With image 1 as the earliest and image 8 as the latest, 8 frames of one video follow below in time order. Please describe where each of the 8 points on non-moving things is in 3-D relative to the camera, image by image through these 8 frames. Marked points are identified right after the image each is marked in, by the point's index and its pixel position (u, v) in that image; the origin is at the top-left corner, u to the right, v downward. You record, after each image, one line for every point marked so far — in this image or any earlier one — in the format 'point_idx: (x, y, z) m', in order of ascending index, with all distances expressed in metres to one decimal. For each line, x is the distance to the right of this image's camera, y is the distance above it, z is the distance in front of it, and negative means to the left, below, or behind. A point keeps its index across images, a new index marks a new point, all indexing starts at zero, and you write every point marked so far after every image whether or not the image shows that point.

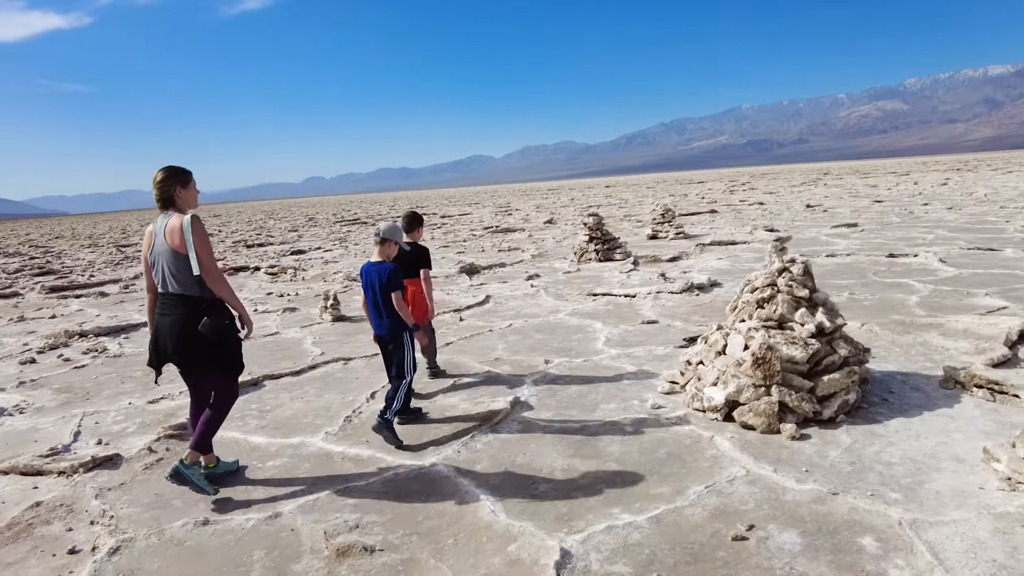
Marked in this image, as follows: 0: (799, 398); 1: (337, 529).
0: (+1.6, -0.6, +3.5) m
1: (-0.8, -1.1, +2.8) m
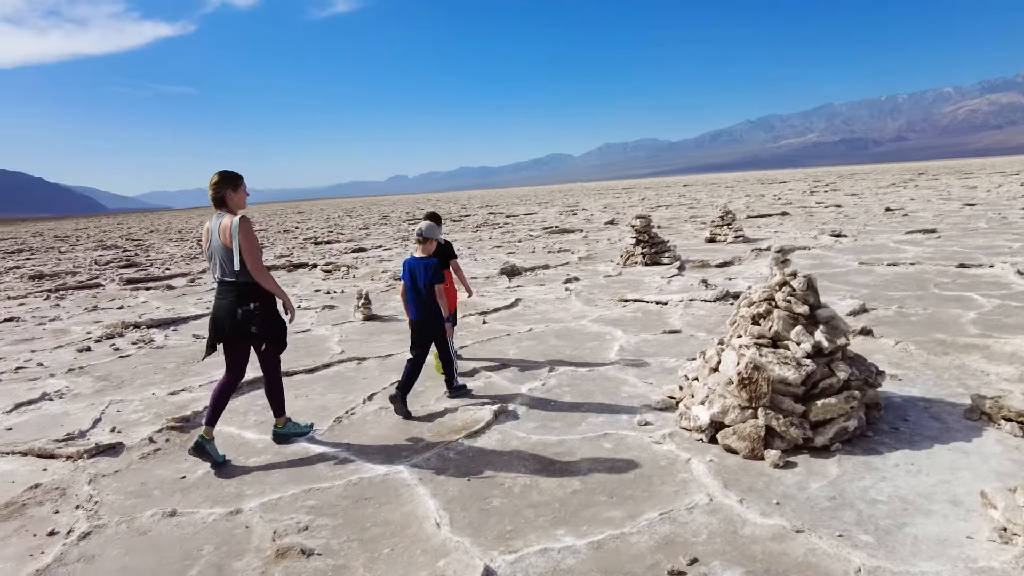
0: (+1.4, -0.7, +3.3) m
1: (-1.0, -1.1, +2.9) m
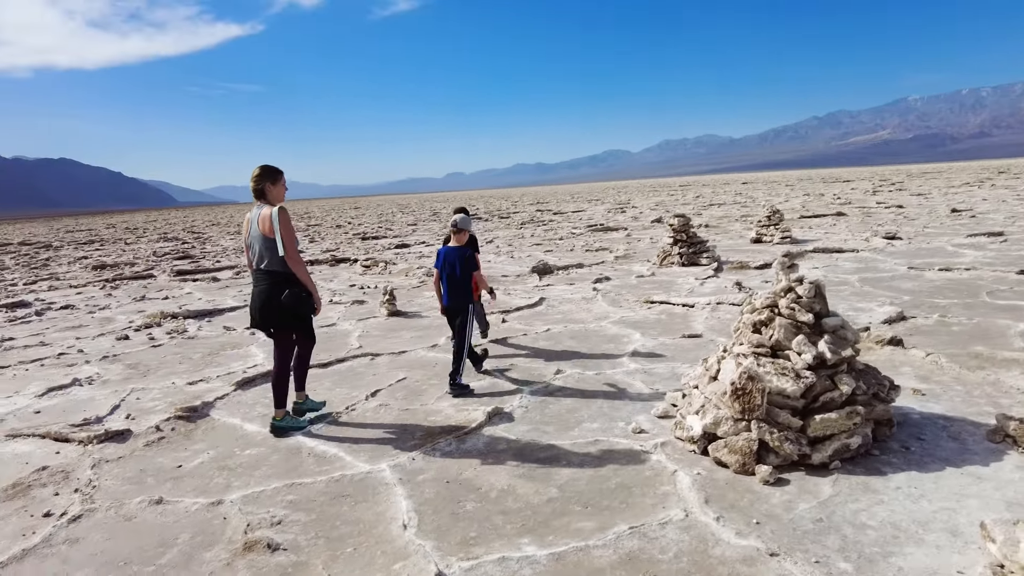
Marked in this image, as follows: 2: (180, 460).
0: (+1.3, -0.7, +3.1) m
1: (-1.2, -1.1, +3.0) m
2: (-1.9, -1.0, +3.7) m
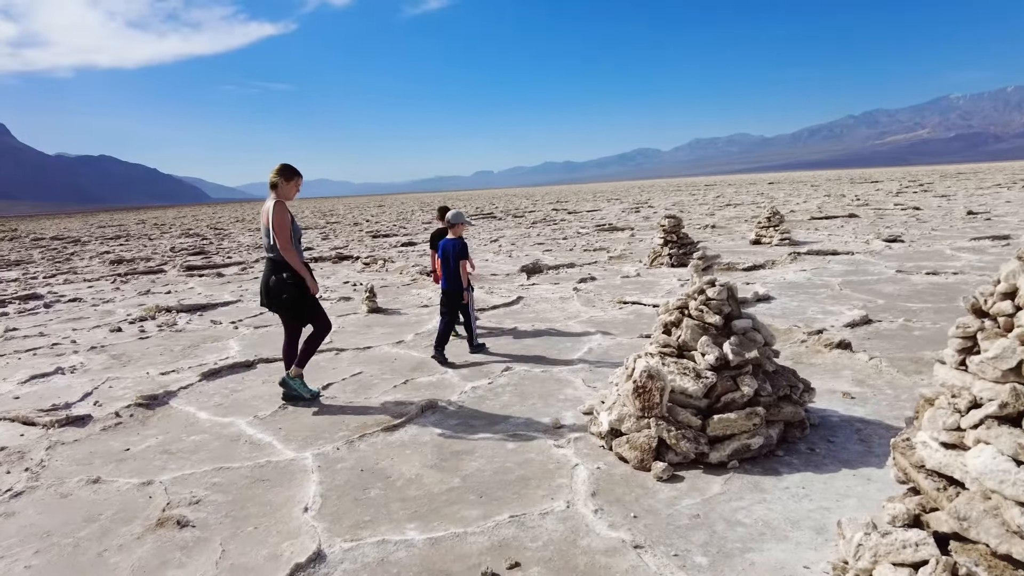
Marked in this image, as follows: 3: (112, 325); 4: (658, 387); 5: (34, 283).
0: (+0.8, -0.7, +3.2) m
1: (-1.7, -1.1, +3.2) m
2: (-2.4, -1.0, +4.0) m
3: (-4.7, -0.4, +7.4) m
4: (+0.7, -0.5, +3.3) m
5: (-8.3, +0.1, +11.1) m
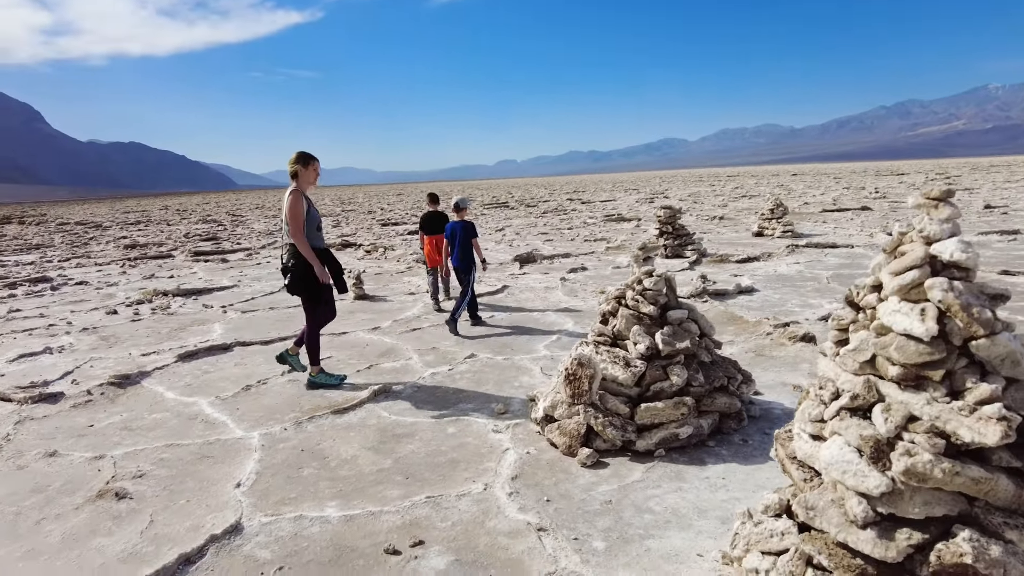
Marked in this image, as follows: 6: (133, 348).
0: (+0.5, -0.7, +3.3) m
1: (-2.0, -1.0, +3.3) m
2: (-2.7, -0.9, +4.1) m
3: (-4.8, -0.2, +7.6) m
4: (+0.4, -0.5, +3.3) m
5: (-8.4, +0.4, +11.4) m
6: (-3.5, -0.6, +5.8) m
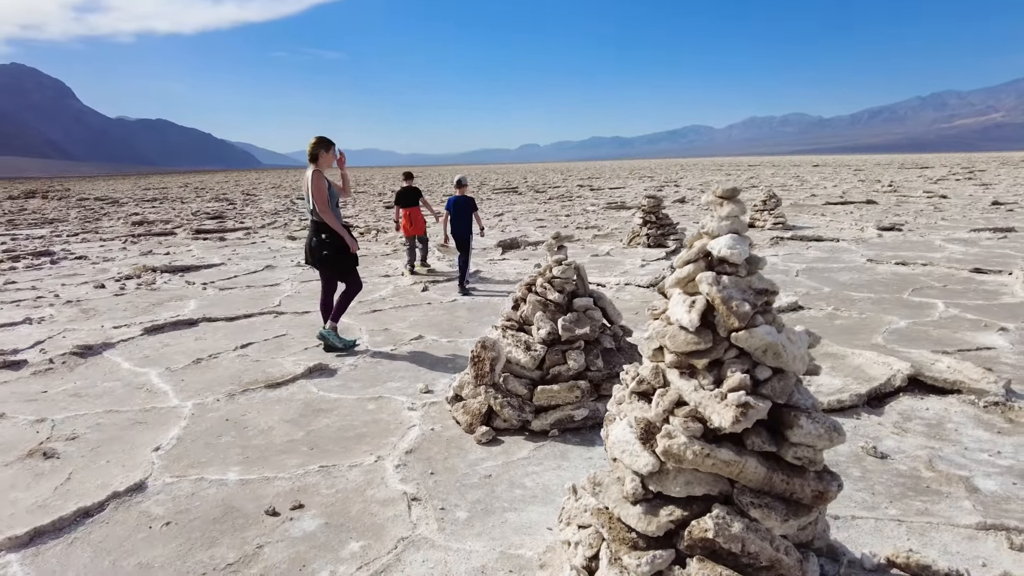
0: (0.0, -0.6, +3.4) m
1: (-2.6, -0.8, +3.6) m
2: (-3.2, -0.7, +4.4) m
3: (-5.2, +0.1, +8.0) m
4: (-0.1, -0.4, +3.5) m
5: (-8.5, +0.9, +11.9) m
6: (-3.9, -0.3, +6.1) m
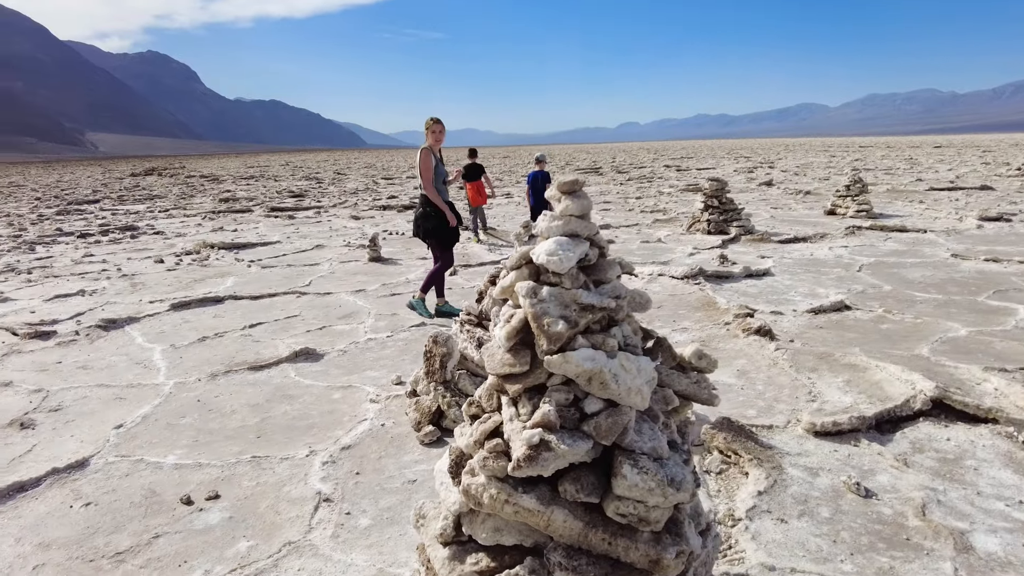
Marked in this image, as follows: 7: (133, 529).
0: (-0.3, -0.6, +3.2) m
1: (-2.8, -0.7, +3.8) m
2: (-3.3, -0.5, +4.7) m
3: (-4.7, +0.4, +8.5) m
4: (-0.4, -0.3, +3.3) m
5: (-7.4, +1.5, +12.8) m
6: (-3.7, -0.1, +6.5) m
7: (-1.5, -1.0, +2.6) m
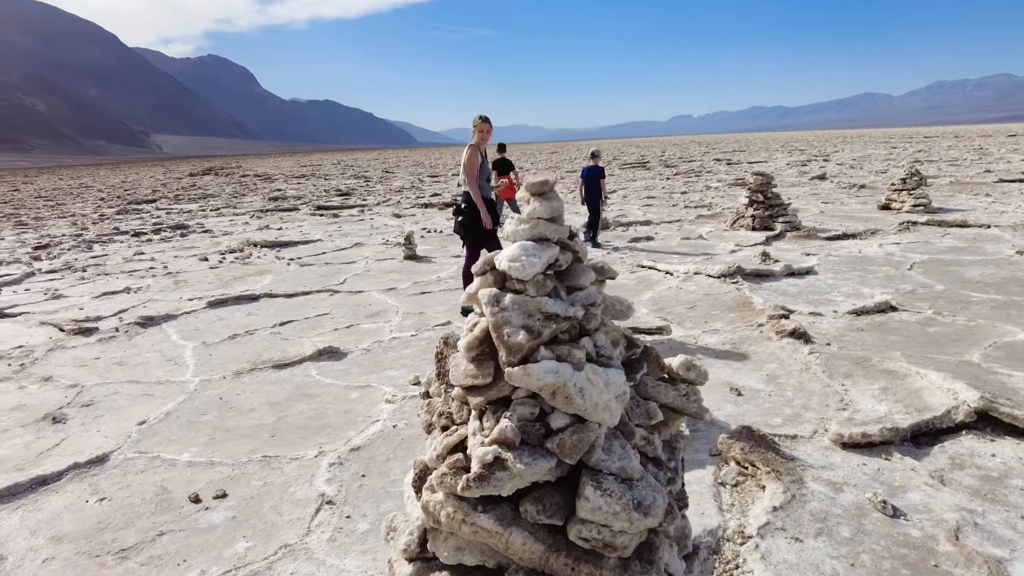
0: (-0.3, -0.6, +3.2) m
1: (-2.7, -0.7, +3.9) m
2: (-3.1, -0.5, +4.9) m
3: (-4.2, +0.5, +8.7) m
4: (-0.3, -0.3, +3.2) m
5: (-6.5, +1.5, +13.3) m
6: (-3.4, 0.0, +6.7) m
7: (-1.5, -1.0, +2.6) m
